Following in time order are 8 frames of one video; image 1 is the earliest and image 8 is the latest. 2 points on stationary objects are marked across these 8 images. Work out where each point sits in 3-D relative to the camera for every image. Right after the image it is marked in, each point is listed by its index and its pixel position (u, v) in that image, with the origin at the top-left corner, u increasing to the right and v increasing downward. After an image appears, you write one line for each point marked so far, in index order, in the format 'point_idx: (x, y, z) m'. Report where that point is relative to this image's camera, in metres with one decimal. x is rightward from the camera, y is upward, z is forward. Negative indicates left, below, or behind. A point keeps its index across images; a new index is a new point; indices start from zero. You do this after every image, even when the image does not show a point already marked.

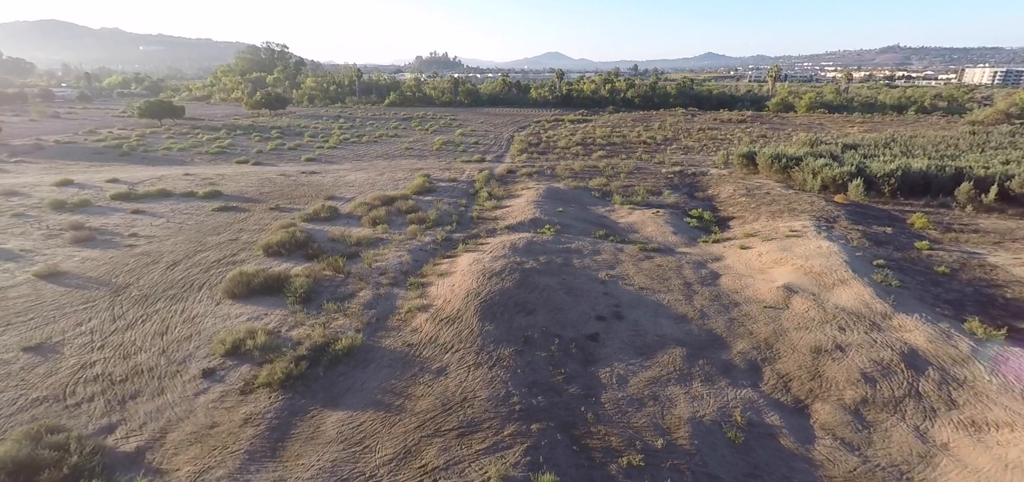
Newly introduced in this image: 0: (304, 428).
0: (-3.7, -3.3, +9.5) m
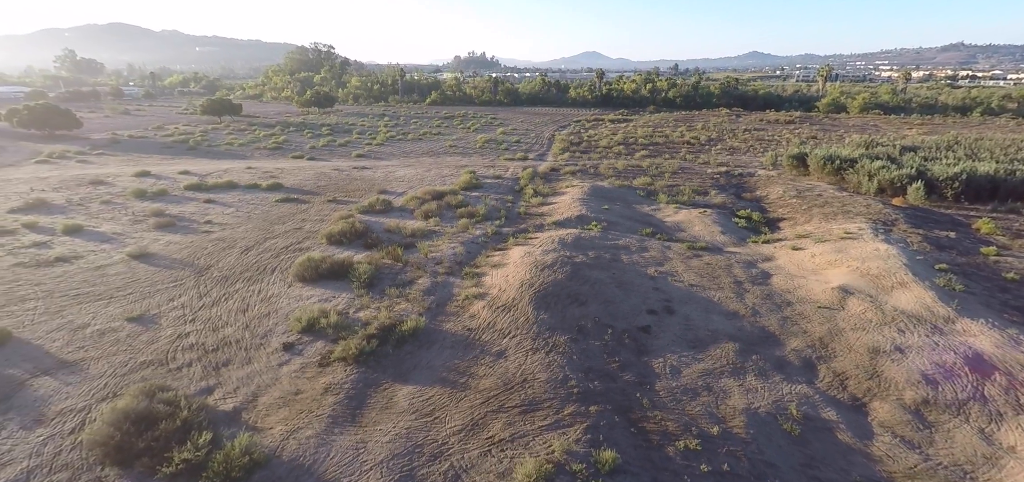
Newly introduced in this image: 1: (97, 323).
0: (-2.6, -3.0, +10.3) m
1: (-10.4, -2.0, +13.9) m
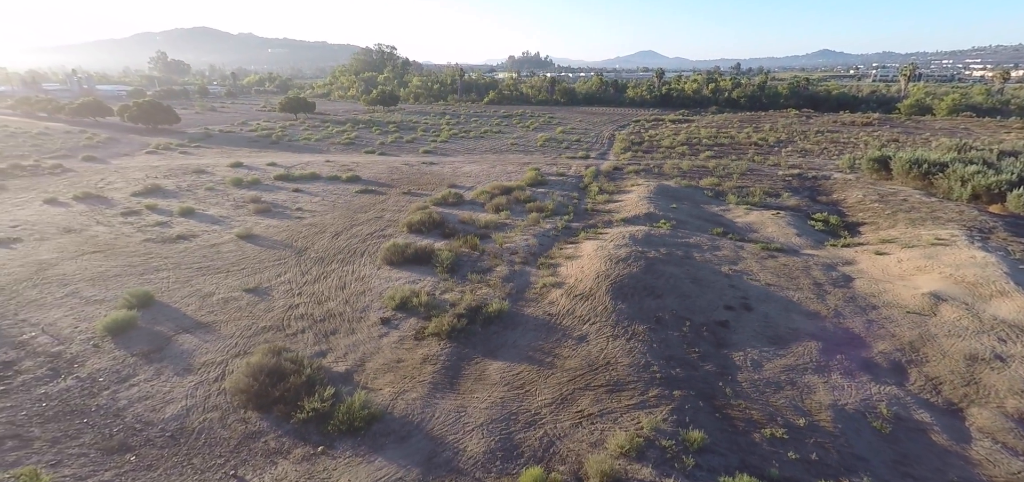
0: (-0.8, -2.6, +11.1) m
1: (-8.2, -1.4, +15.5) m
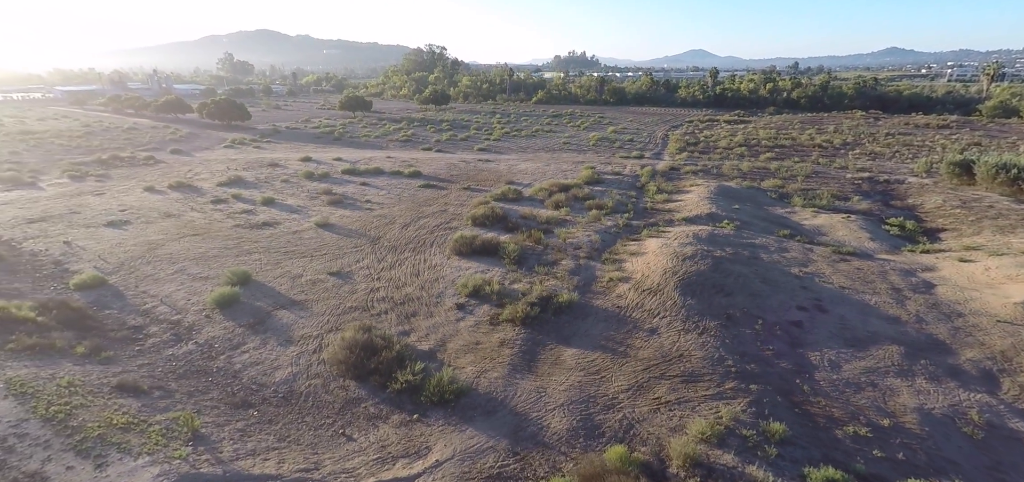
0: (+0.7, -2.4, +11.4) m
1: (-6.1, -1.0, +16.5) m
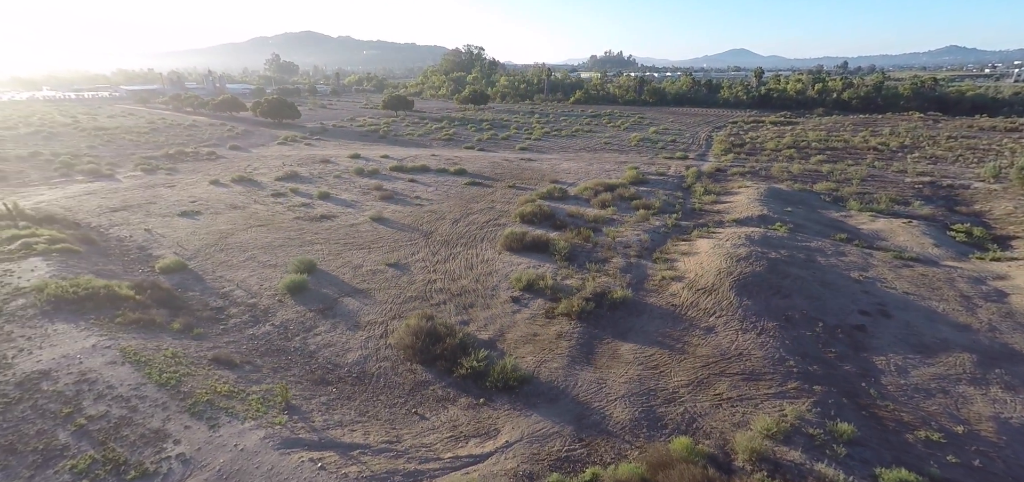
0: (+1.9, -2.2, +11.5) m
1: (-4.5, -0.8, +17.1) m
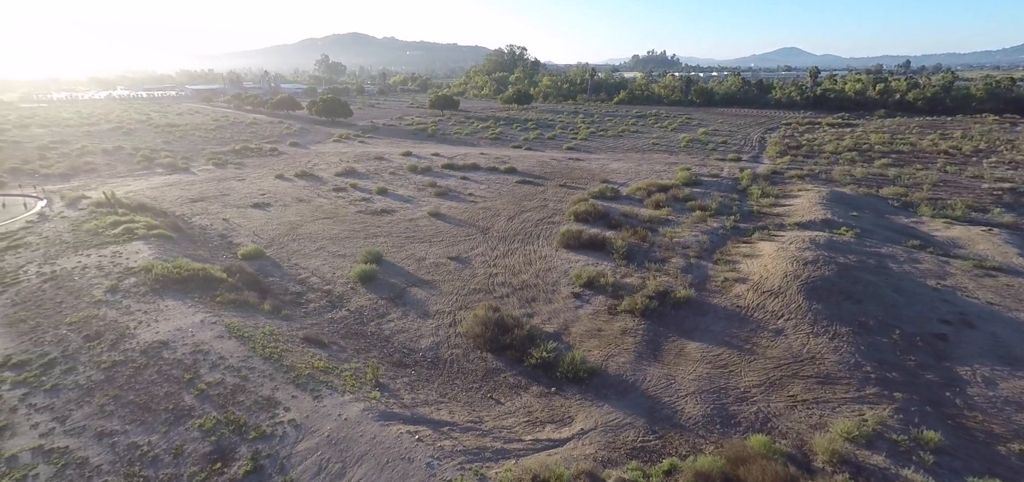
0: (+3.3, -2.2, +11.5) m
1: (-2.6, -0.5, +17.6) m
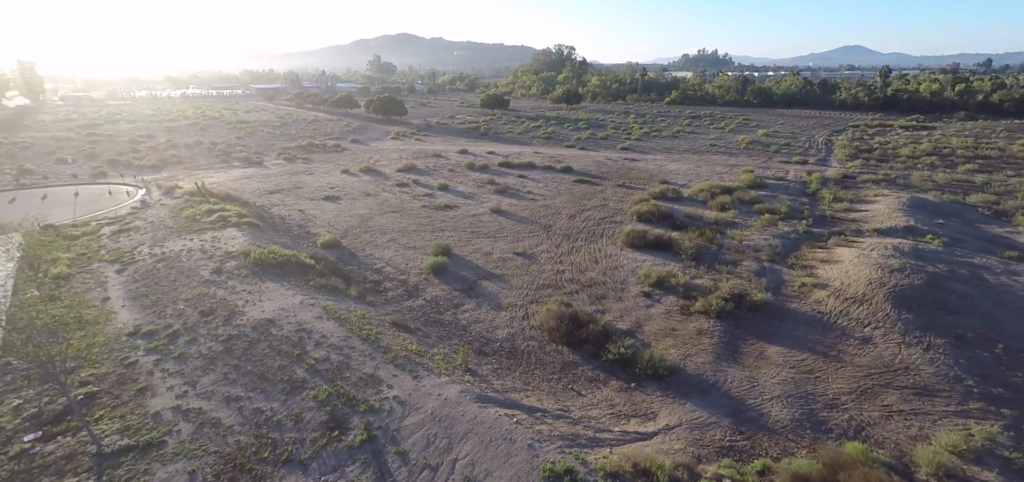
0: (+4.8, -2.2, +11.2) m
1: (-0.4, -0.4, +17.8) m
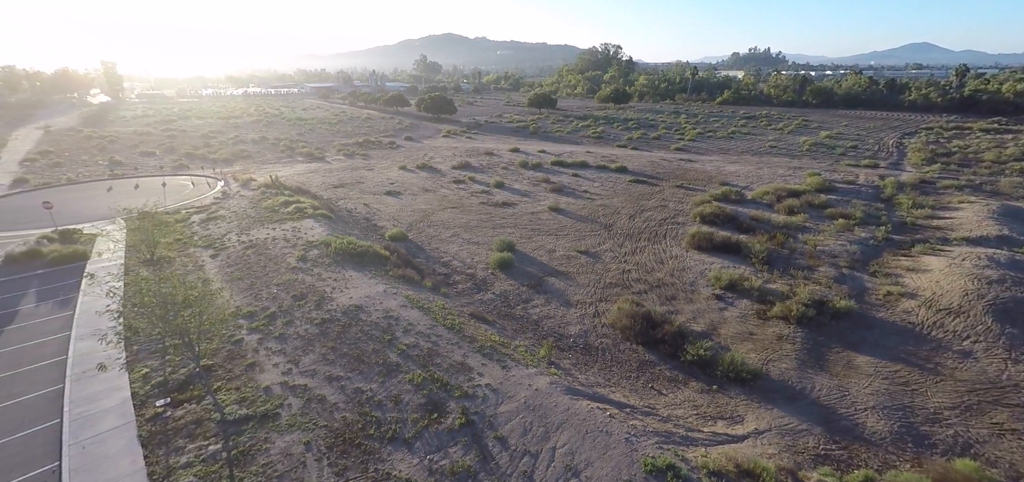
0: (+6.2, -2.3, +10.7) m
1: (+1.7, -0.3, +17.8) m
